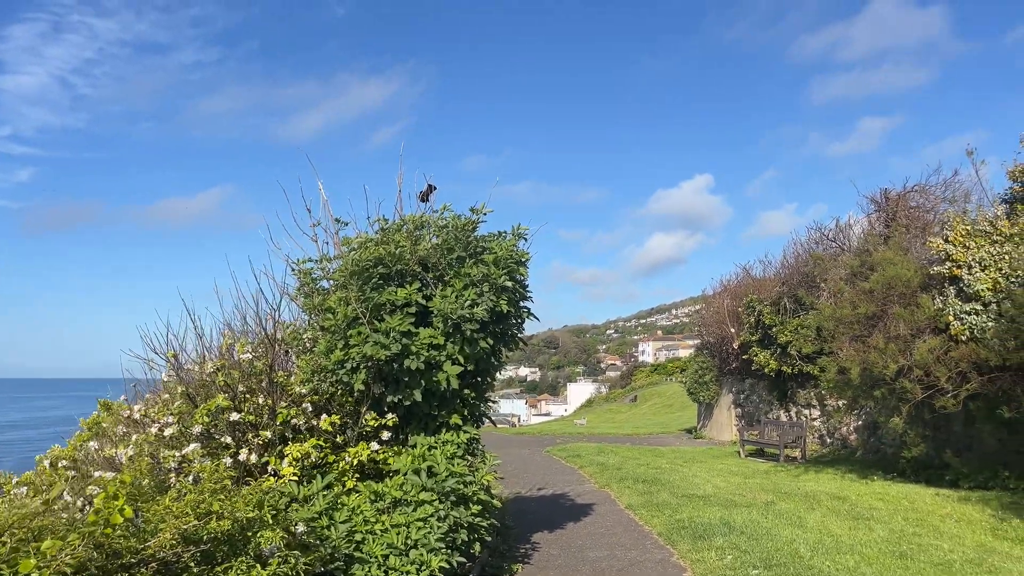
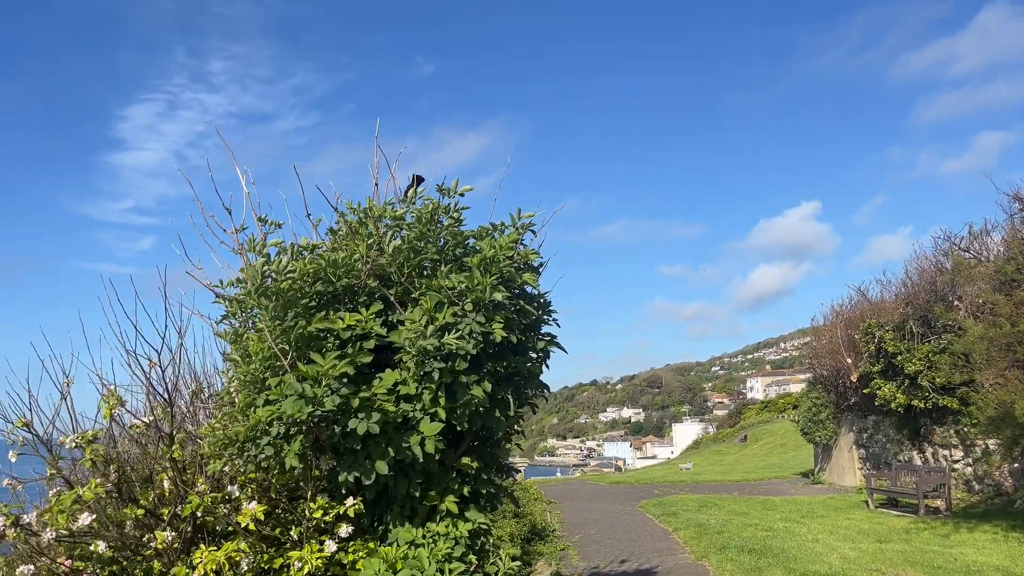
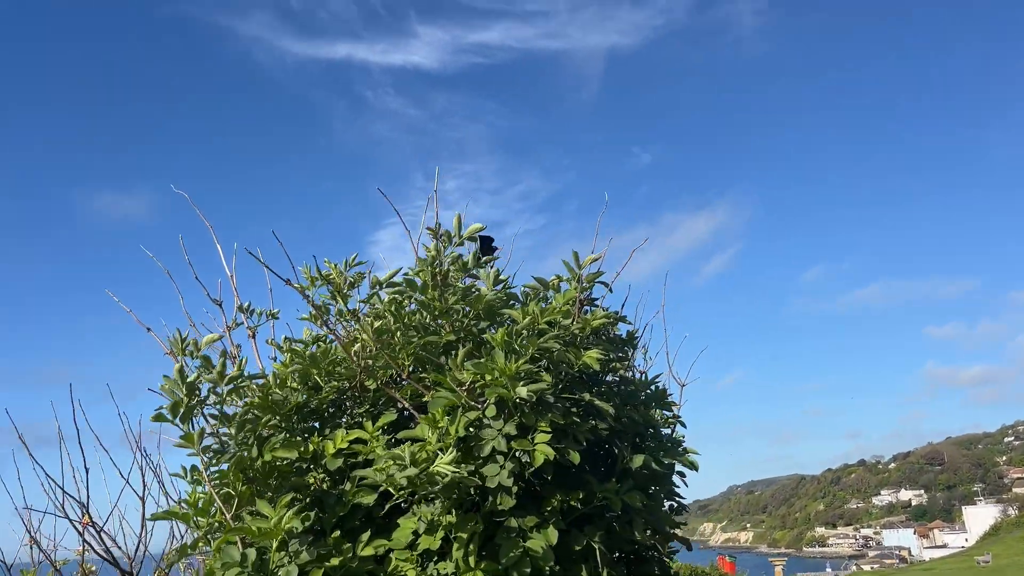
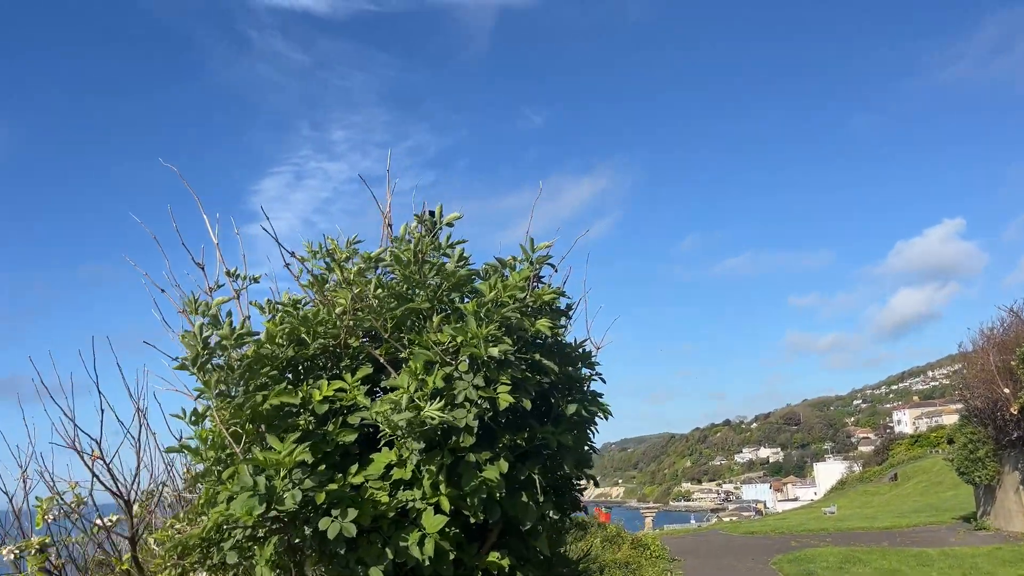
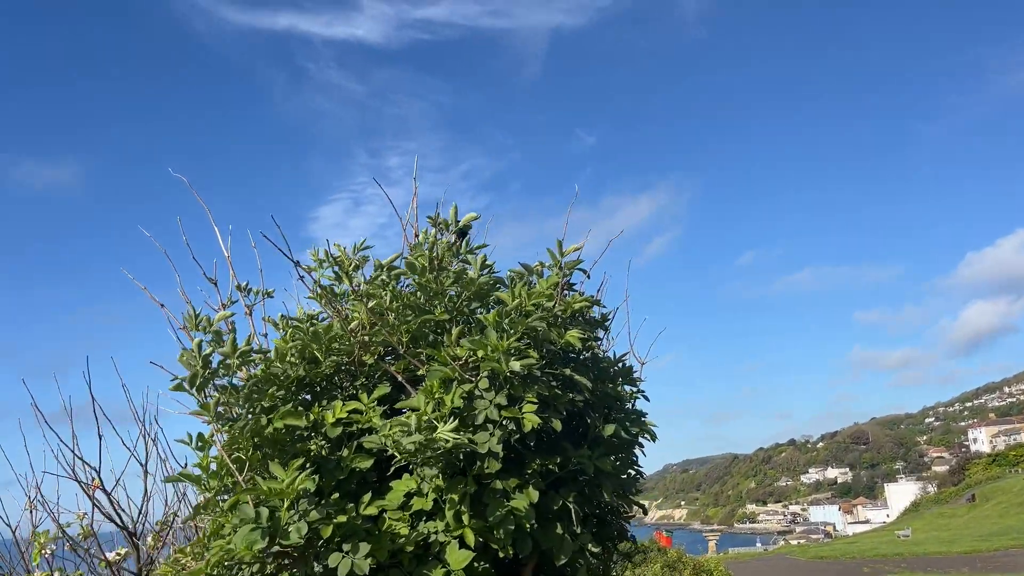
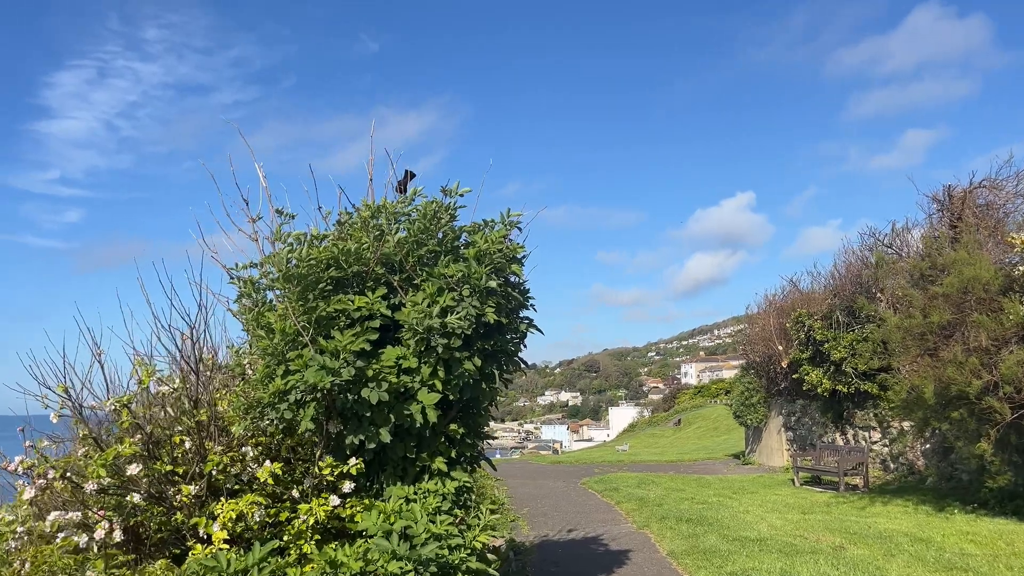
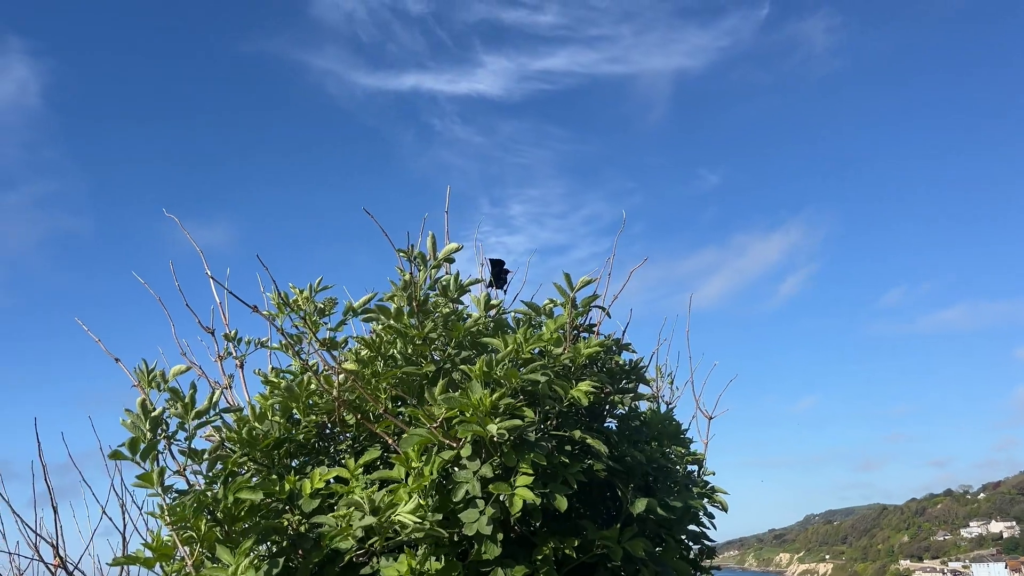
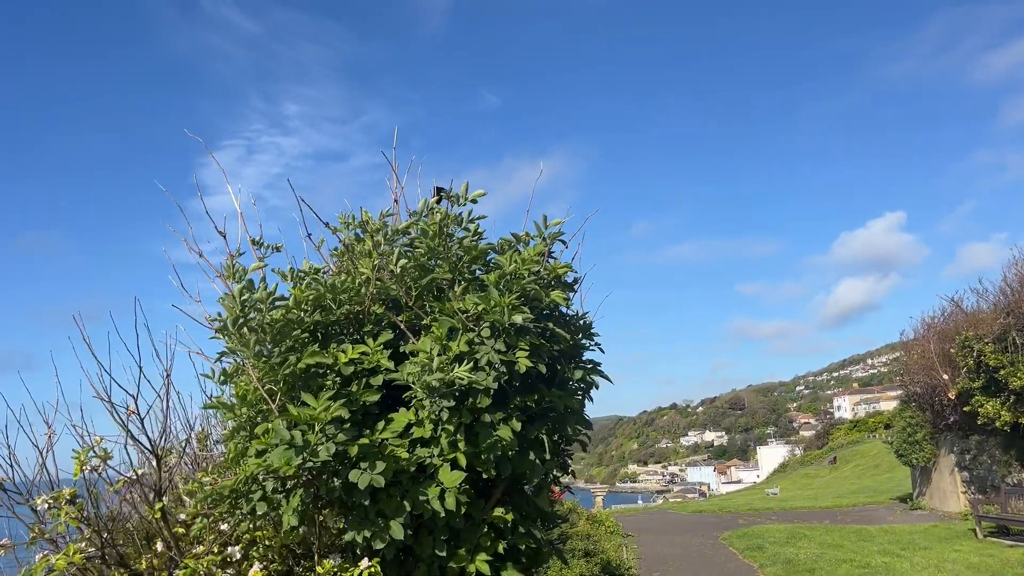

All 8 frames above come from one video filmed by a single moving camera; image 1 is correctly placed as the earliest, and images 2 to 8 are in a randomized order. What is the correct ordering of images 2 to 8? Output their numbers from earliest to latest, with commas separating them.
6, 2, 8, 4, 5, 3, 7
